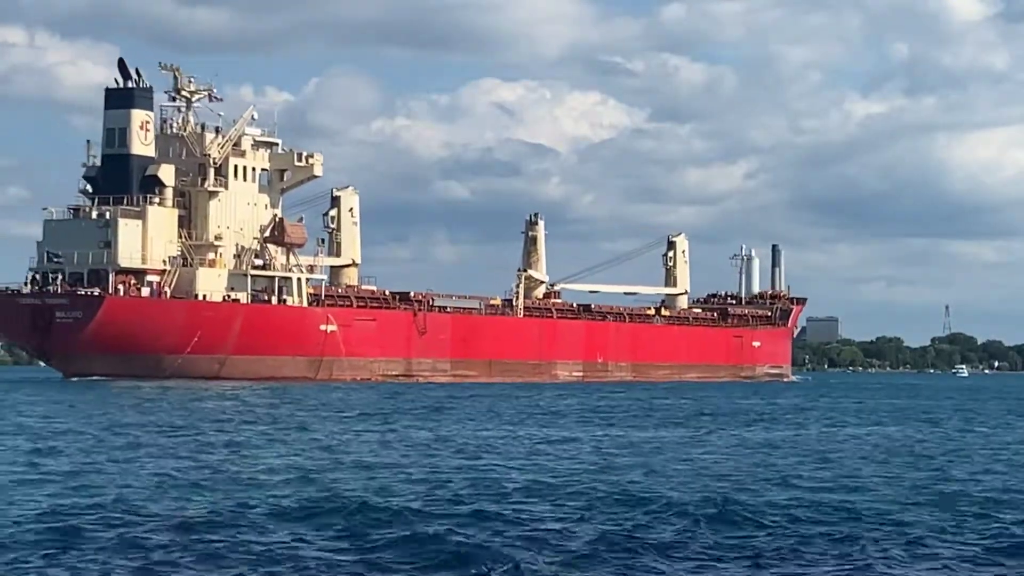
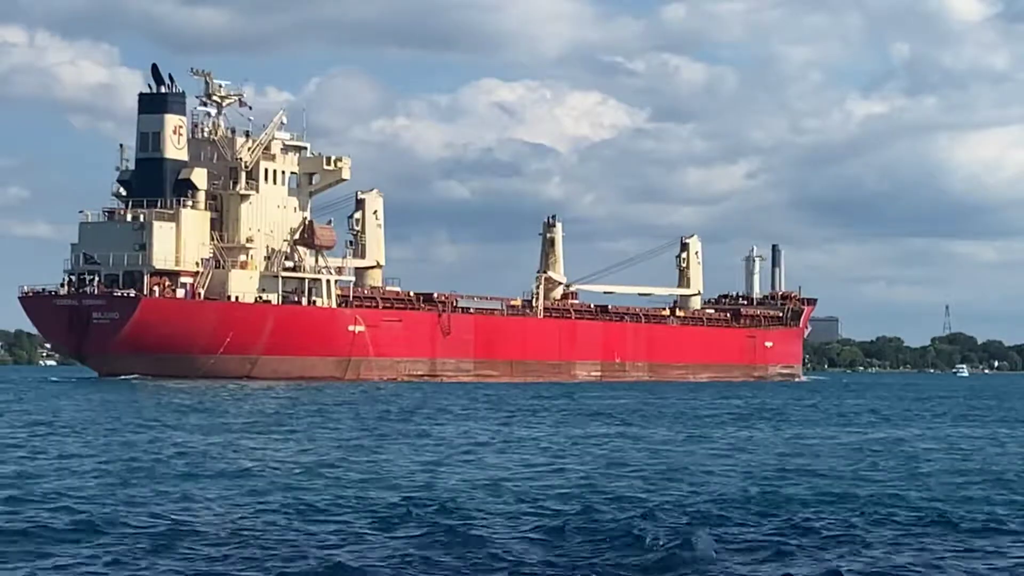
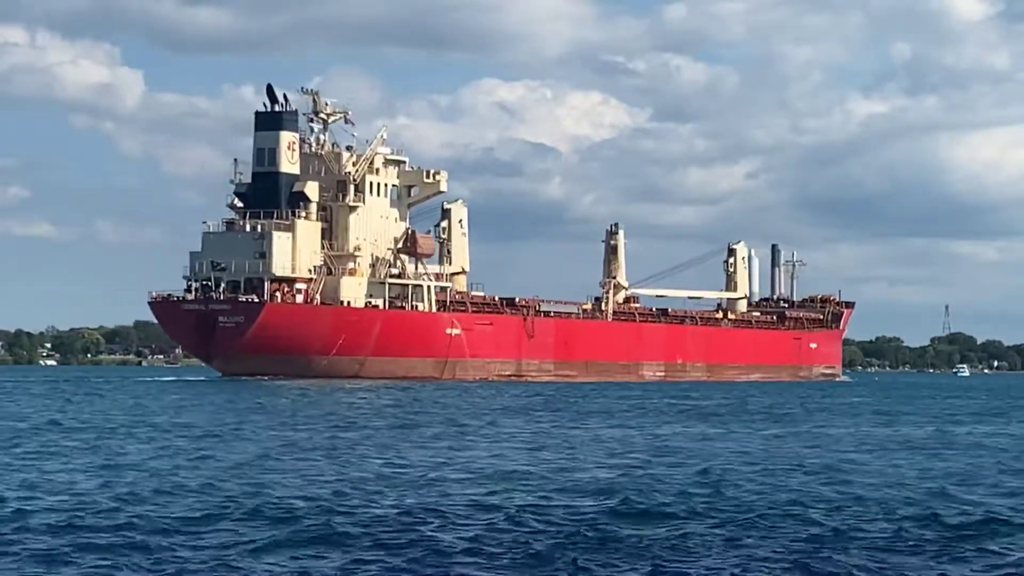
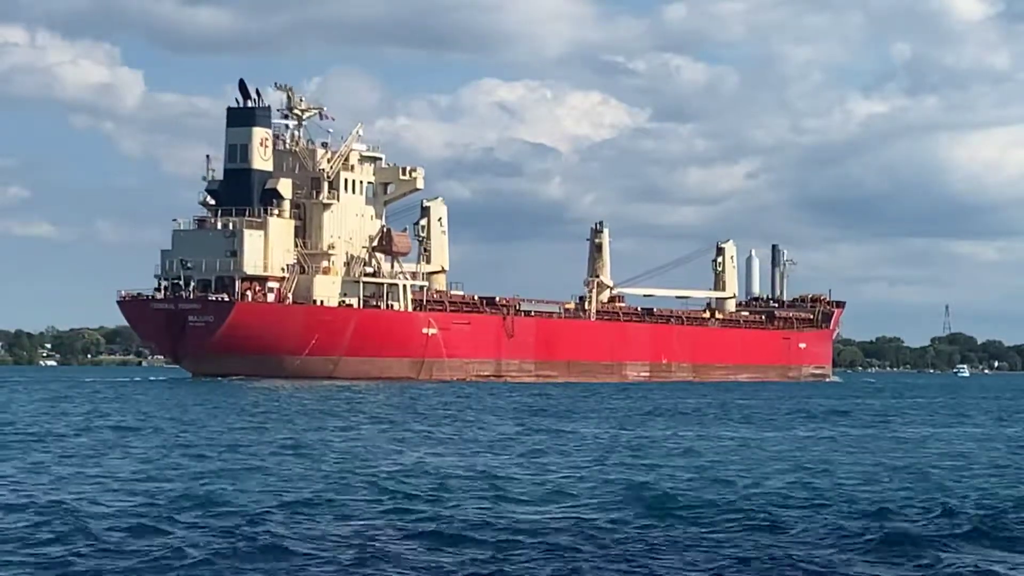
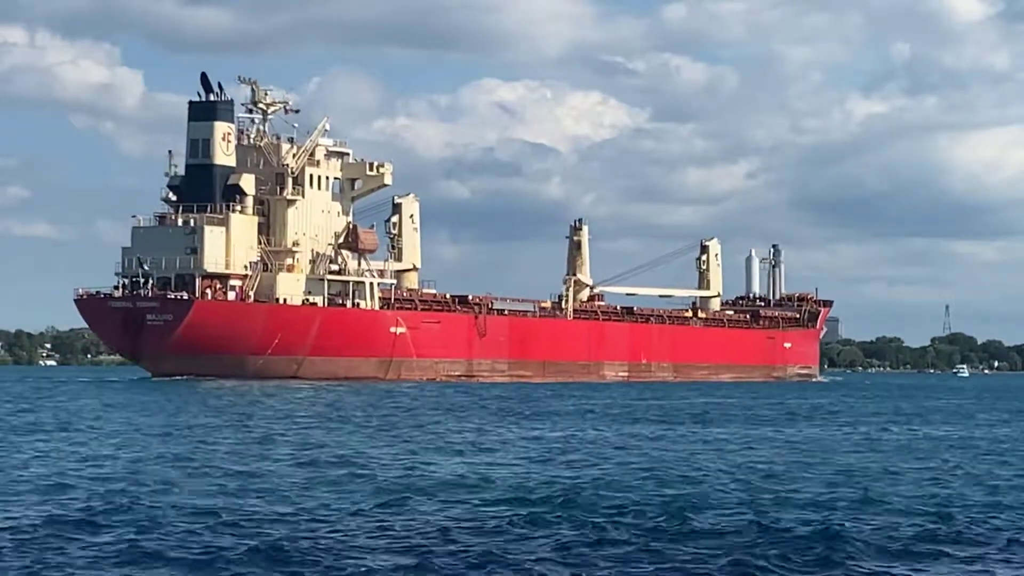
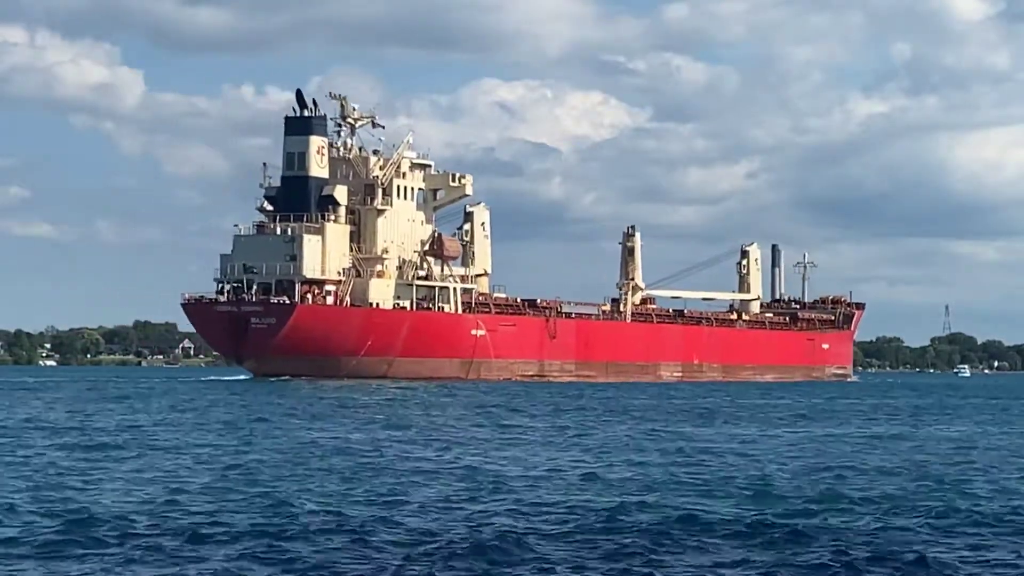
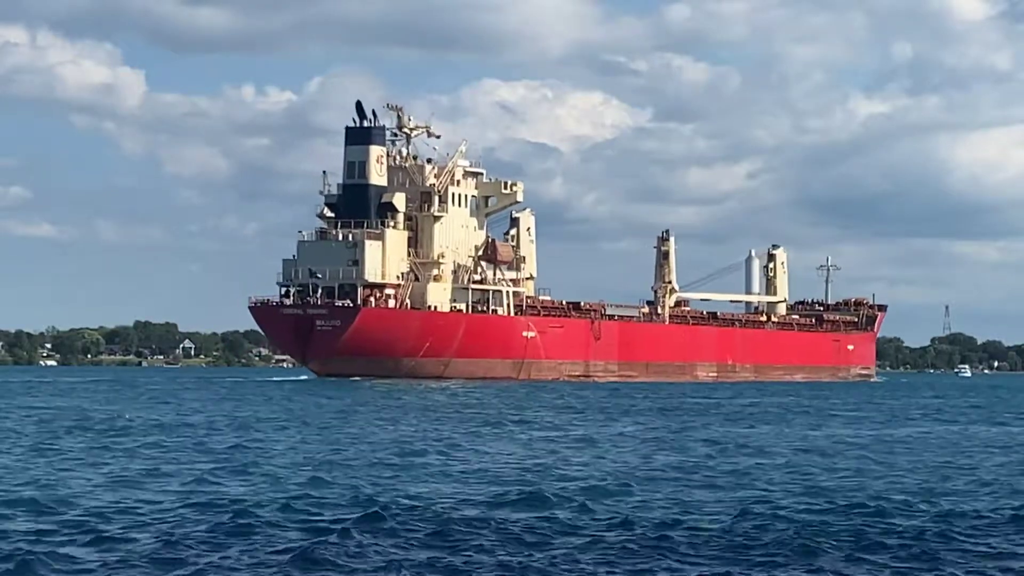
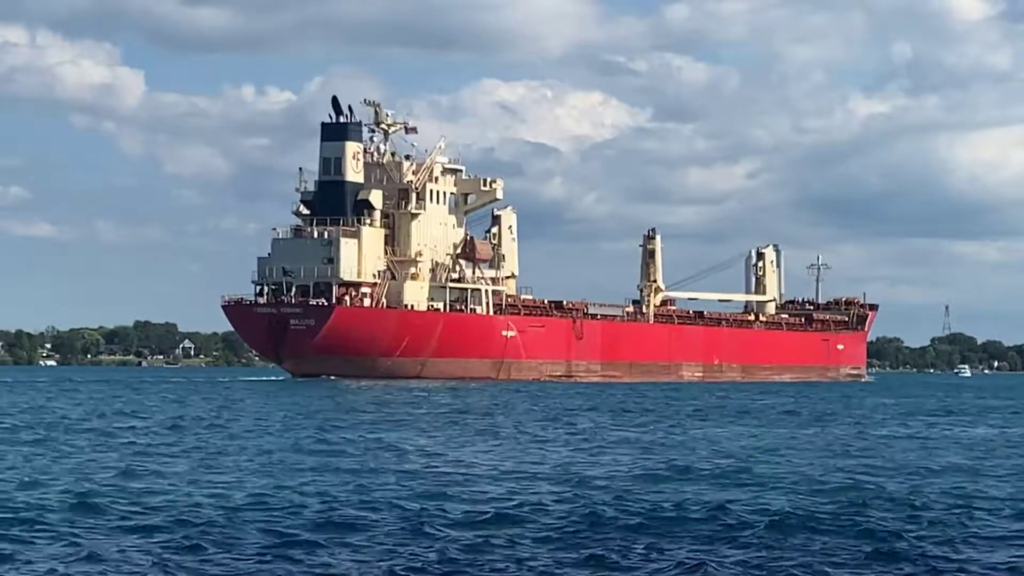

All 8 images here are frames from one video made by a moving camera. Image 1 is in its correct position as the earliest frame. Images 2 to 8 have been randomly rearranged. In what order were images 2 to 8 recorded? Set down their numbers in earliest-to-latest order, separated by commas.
2, 5, 4, 3, 6, 8, 7
